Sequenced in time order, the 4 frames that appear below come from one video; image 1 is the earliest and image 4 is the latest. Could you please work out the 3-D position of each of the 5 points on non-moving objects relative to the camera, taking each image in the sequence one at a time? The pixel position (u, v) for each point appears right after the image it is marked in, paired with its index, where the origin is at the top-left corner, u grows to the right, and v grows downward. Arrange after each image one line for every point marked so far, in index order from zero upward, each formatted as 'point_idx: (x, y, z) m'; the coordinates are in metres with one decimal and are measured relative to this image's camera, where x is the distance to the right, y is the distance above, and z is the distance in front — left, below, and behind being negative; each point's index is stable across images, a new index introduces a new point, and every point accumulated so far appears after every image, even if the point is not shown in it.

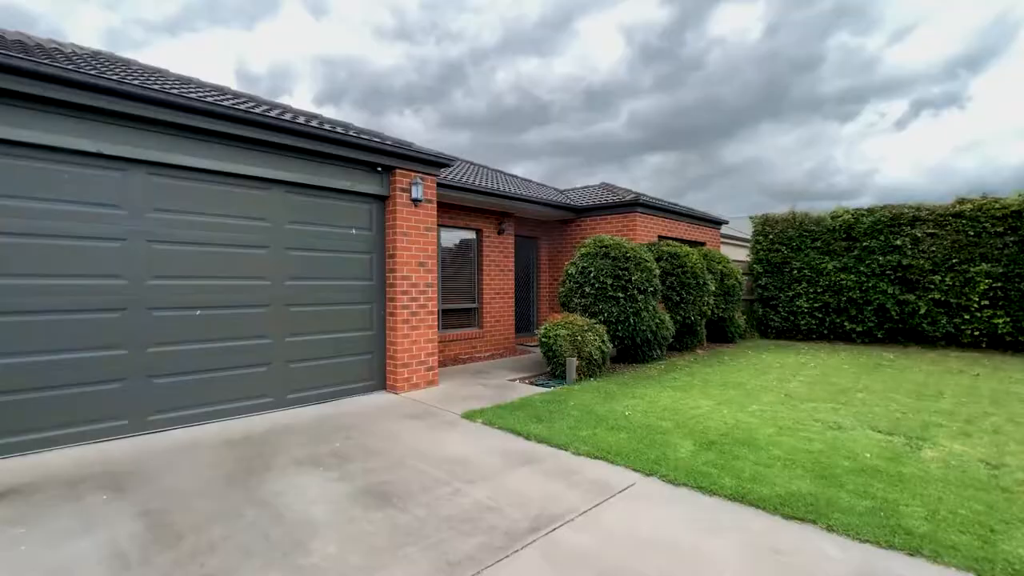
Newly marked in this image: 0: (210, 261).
0: (-3.0, +0.3, +4.6) m
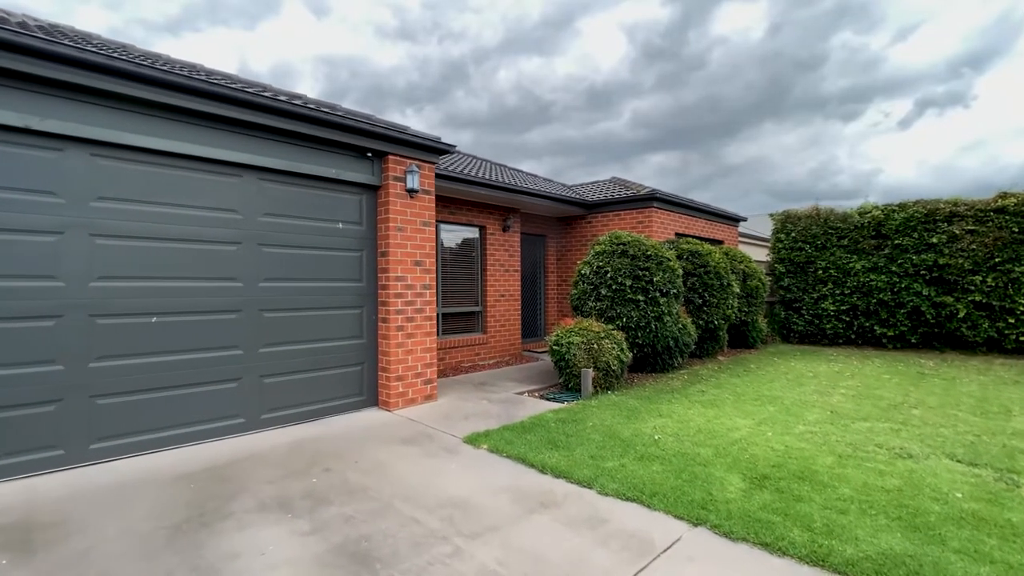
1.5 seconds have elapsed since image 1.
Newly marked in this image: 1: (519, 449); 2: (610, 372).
0: (-2.9, +0.2, +3.9) m
1: (+0.1, -1.4, +3.9) m
2: (+1.3, -1.1, +5.9) m
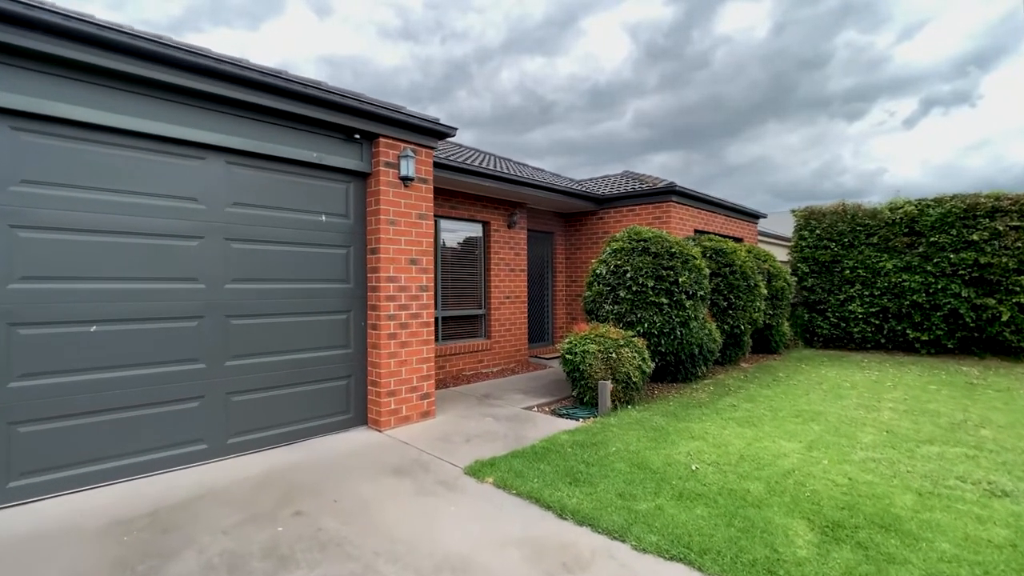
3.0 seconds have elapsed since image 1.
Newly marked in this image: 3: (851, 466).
0: (-2.8, +0.2, +3.3) m
1: (+0.1, -1.4, +3.3) m
2: (+1.4, -1.1, +5.3) m
3: (+2.7, -1.4, +3.6) m
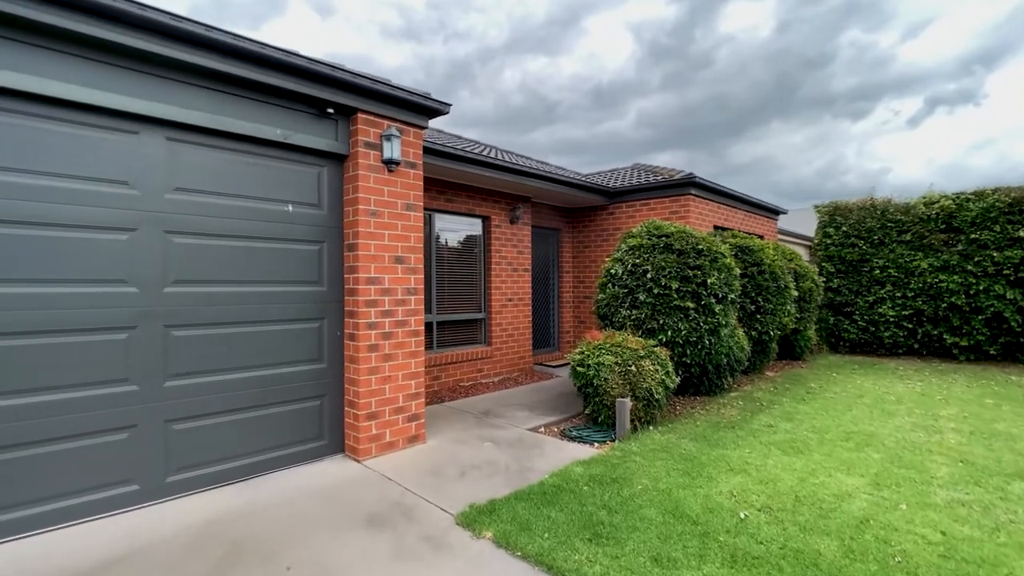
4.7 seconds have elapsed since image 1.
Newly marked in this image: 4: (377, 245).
0: (-2.8, +0.2, +2.6) m
1: (+0.2, -1.4, +2.6) m
2: (+1.4, -1.1, +4.6) m
3: (+2.7, -1.4, +2.9) m
4: (-1.1, +0.4, +3.9) m
